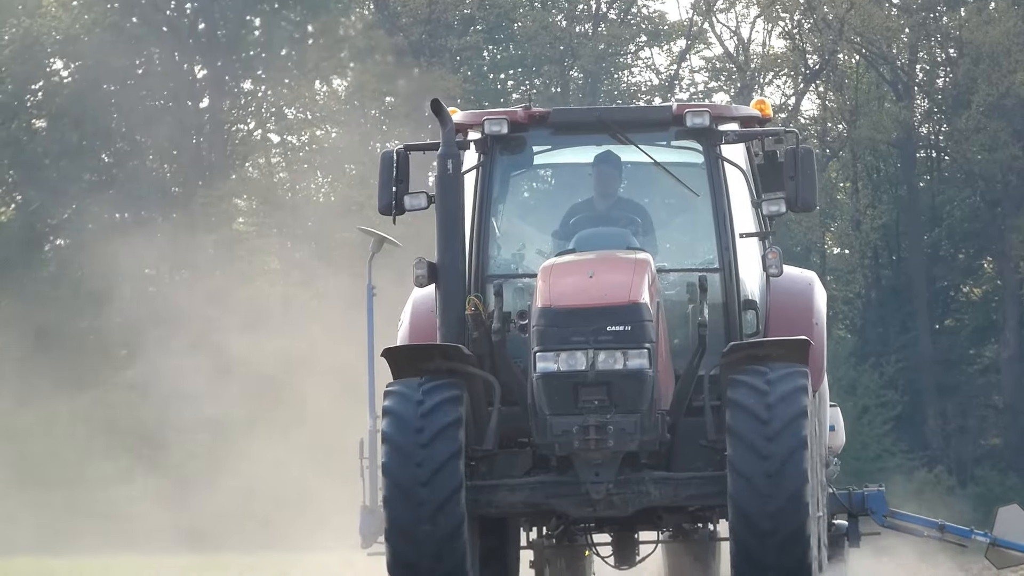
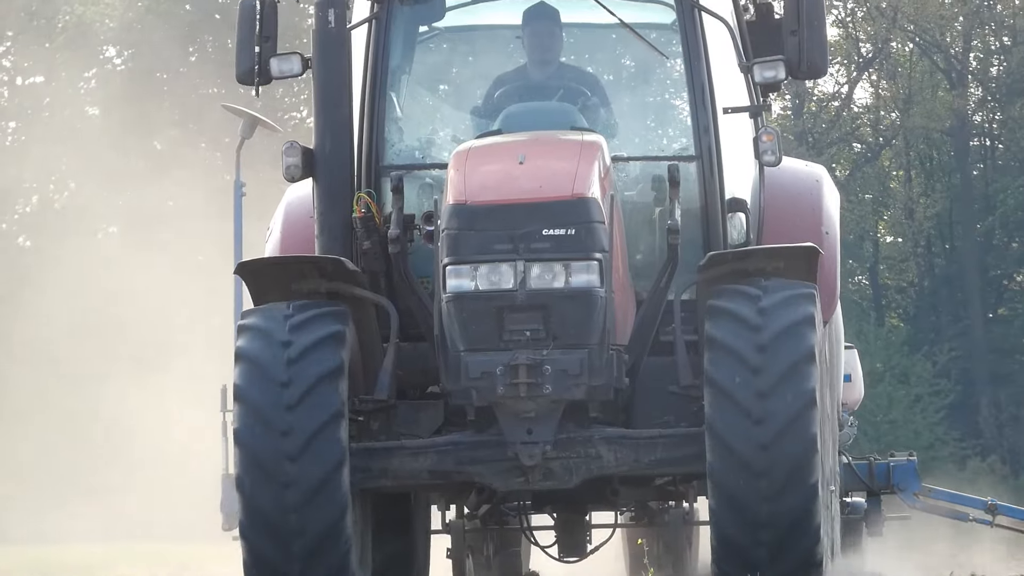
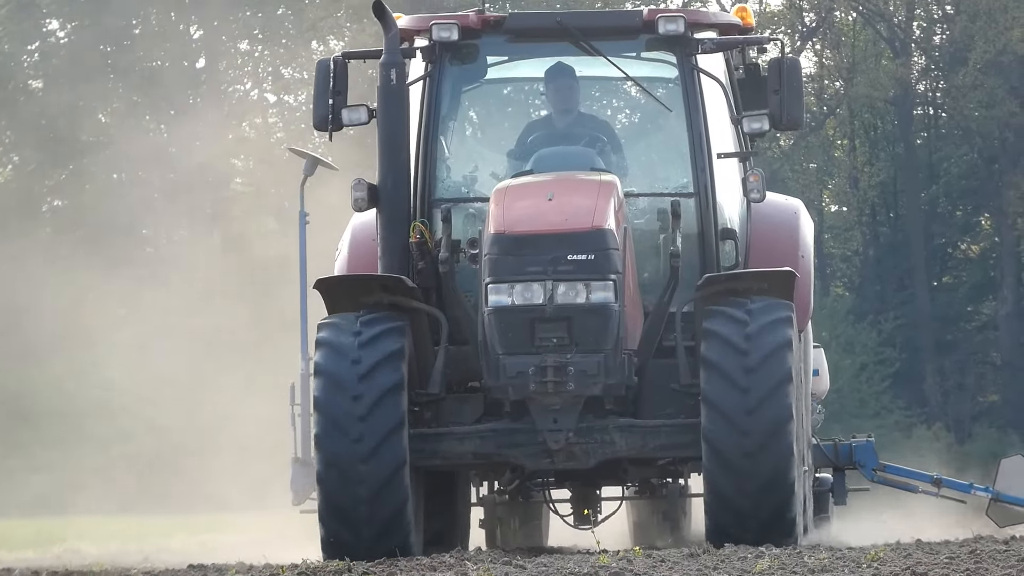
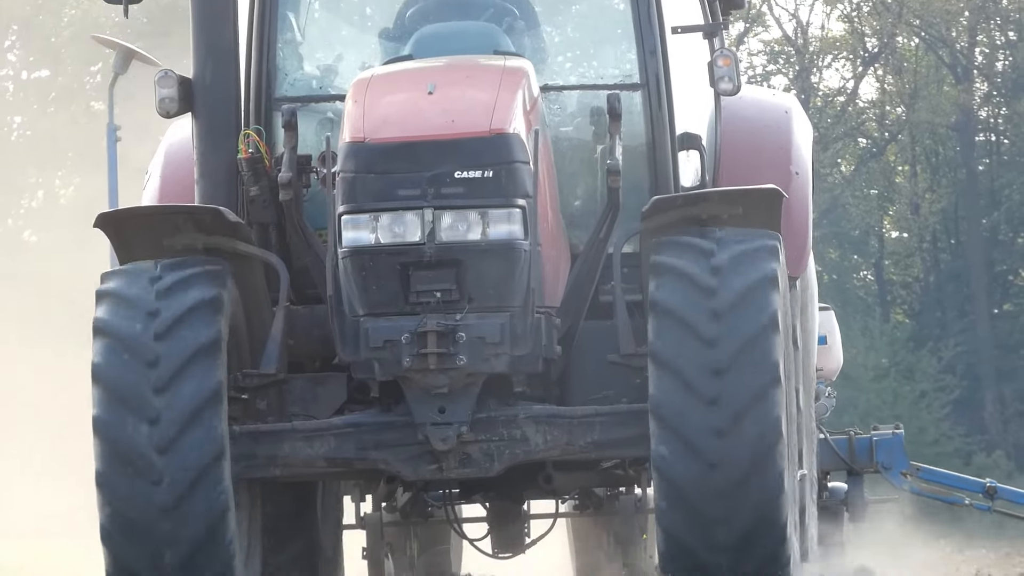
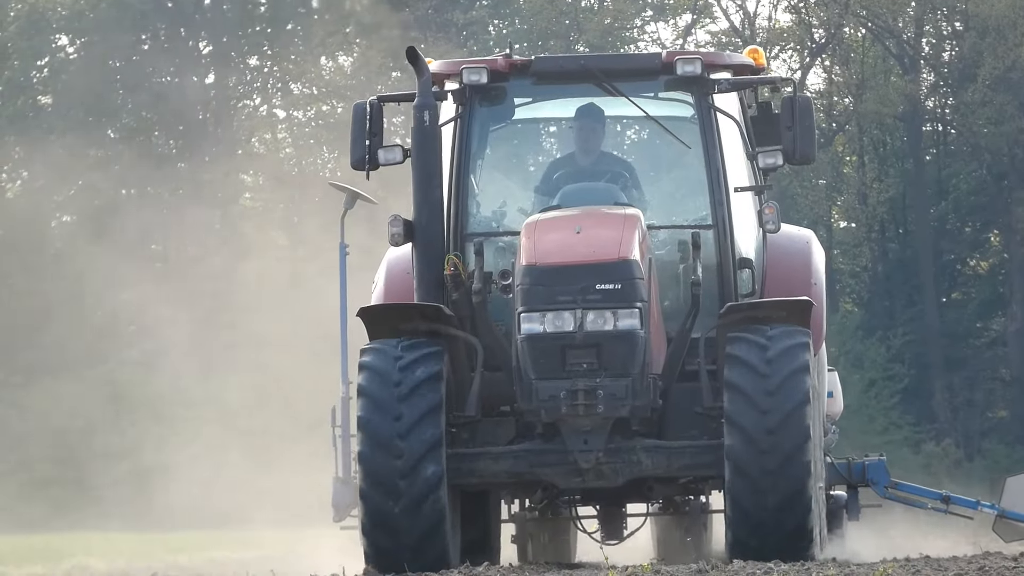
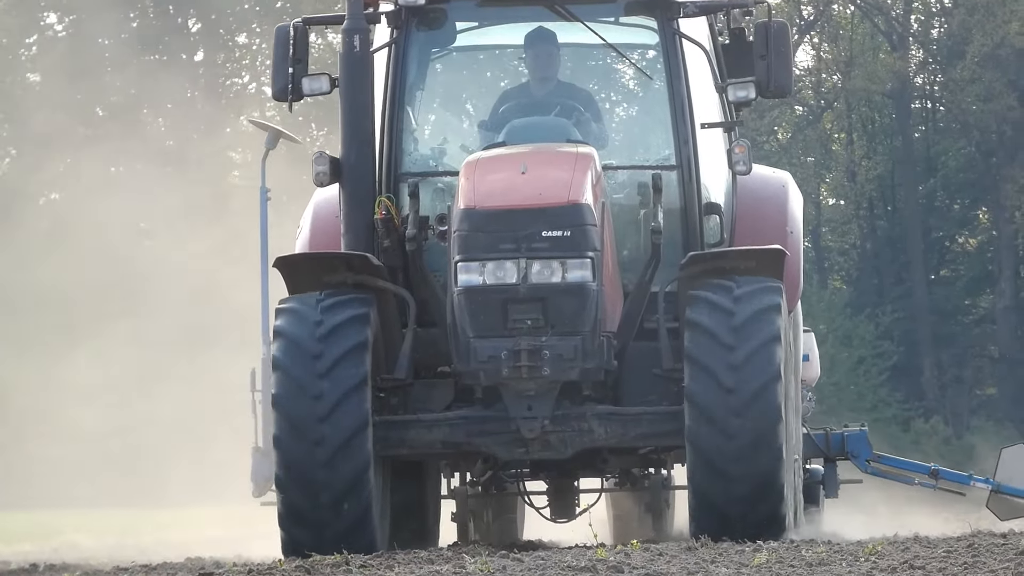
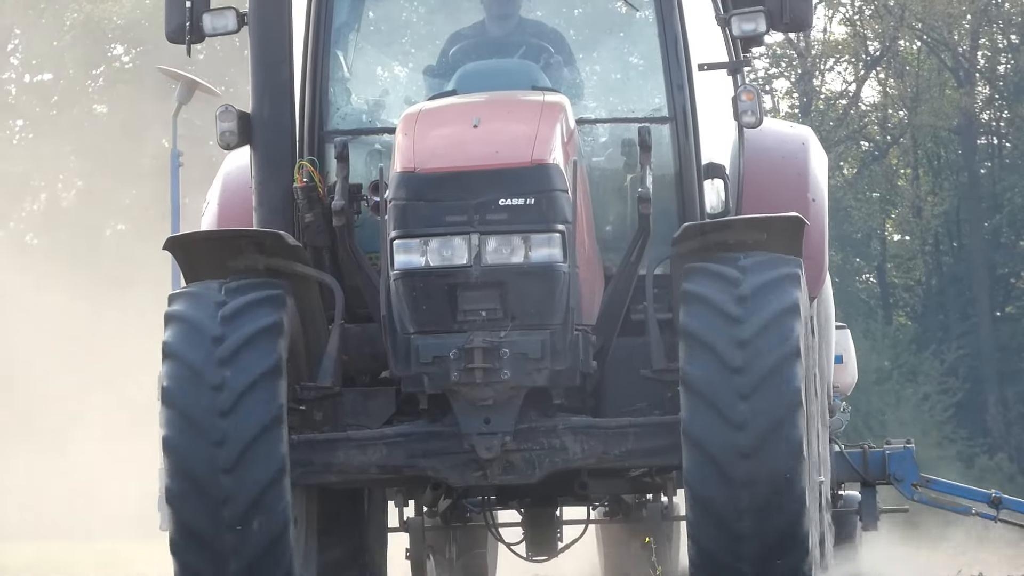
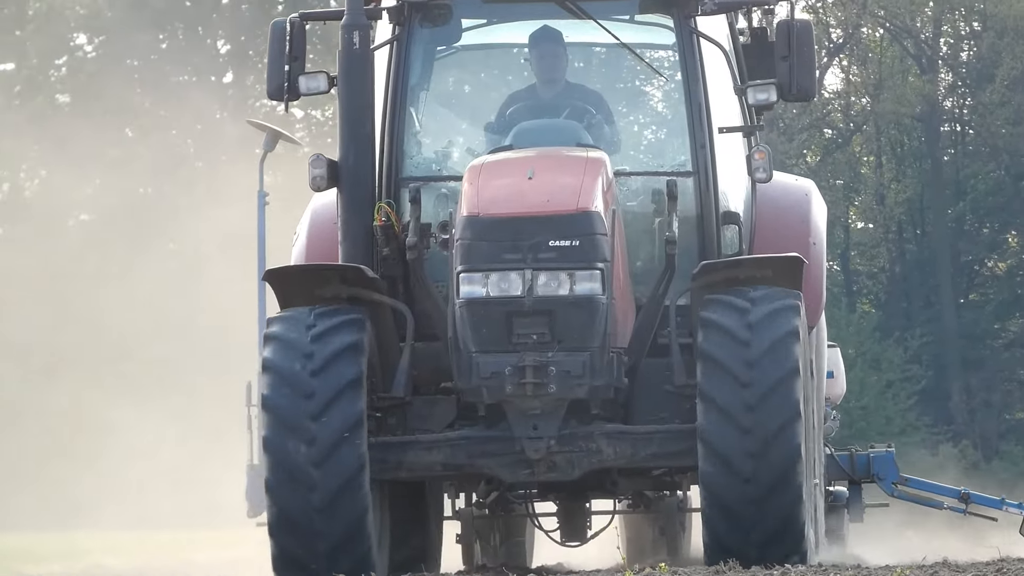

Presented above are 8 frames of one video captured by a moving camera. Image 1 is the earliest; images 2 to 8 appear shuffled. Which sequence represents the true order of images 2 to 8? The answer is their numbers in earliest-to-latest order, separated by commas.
5, 3, 6, 8, 2, 7, 4
